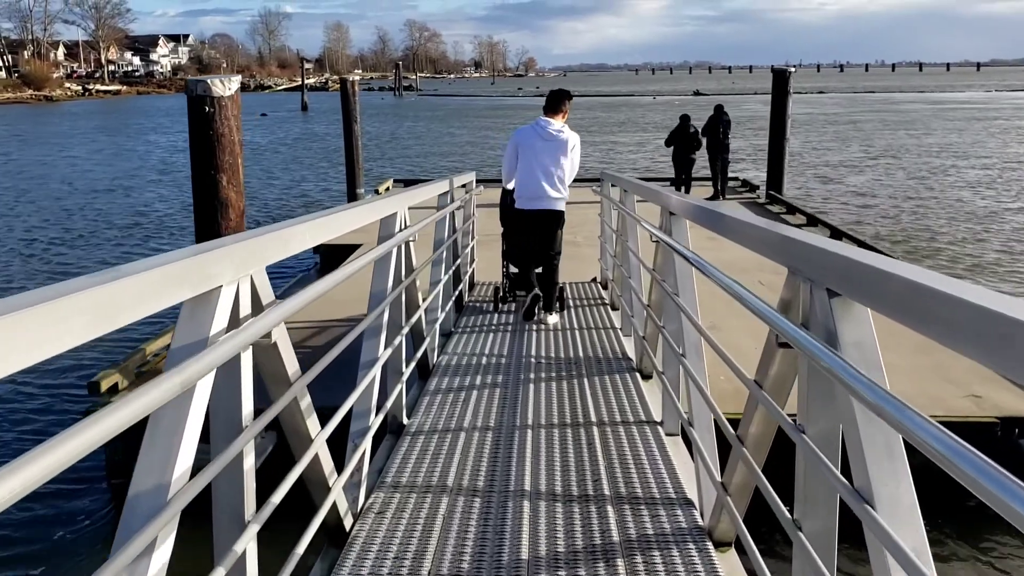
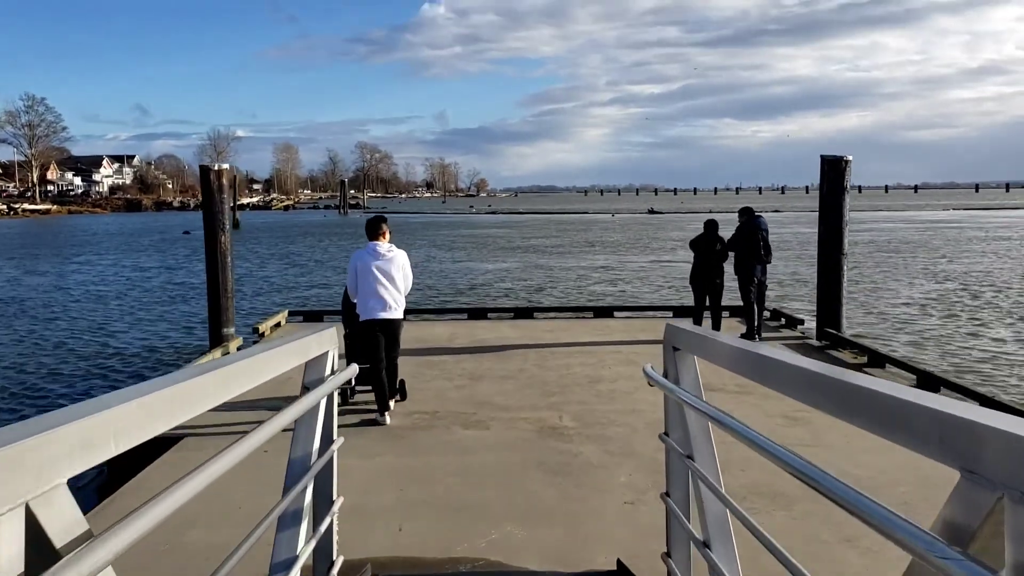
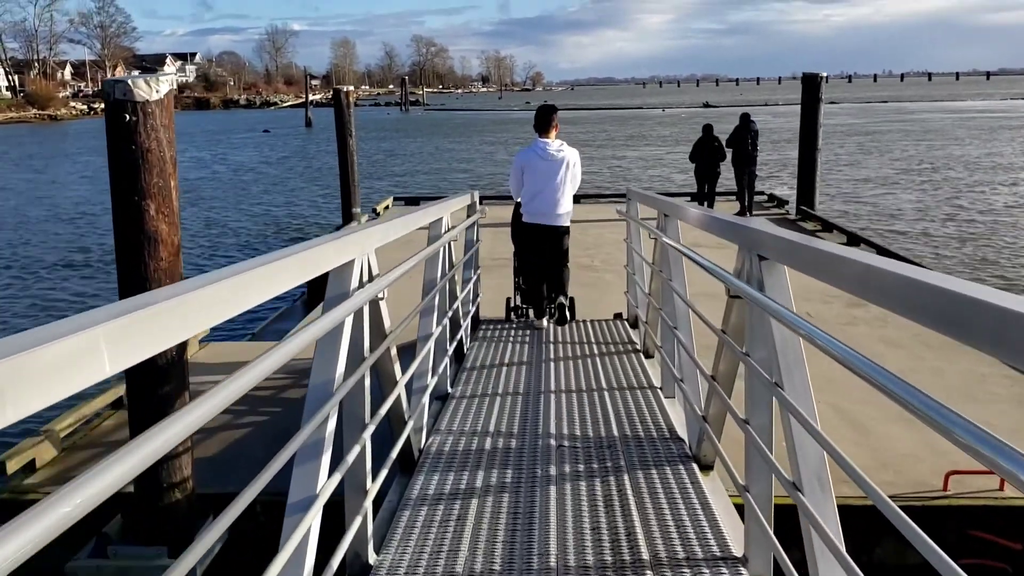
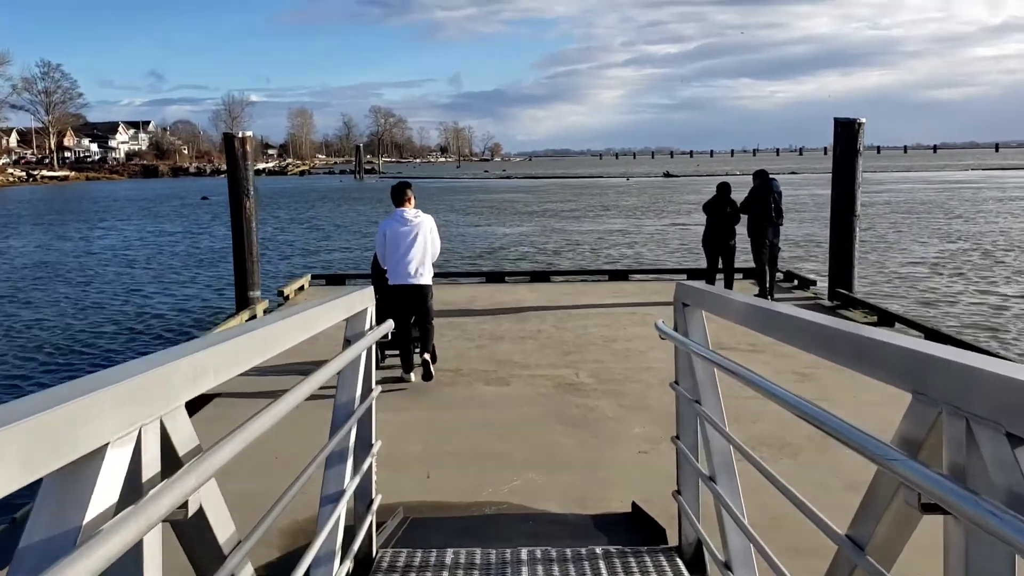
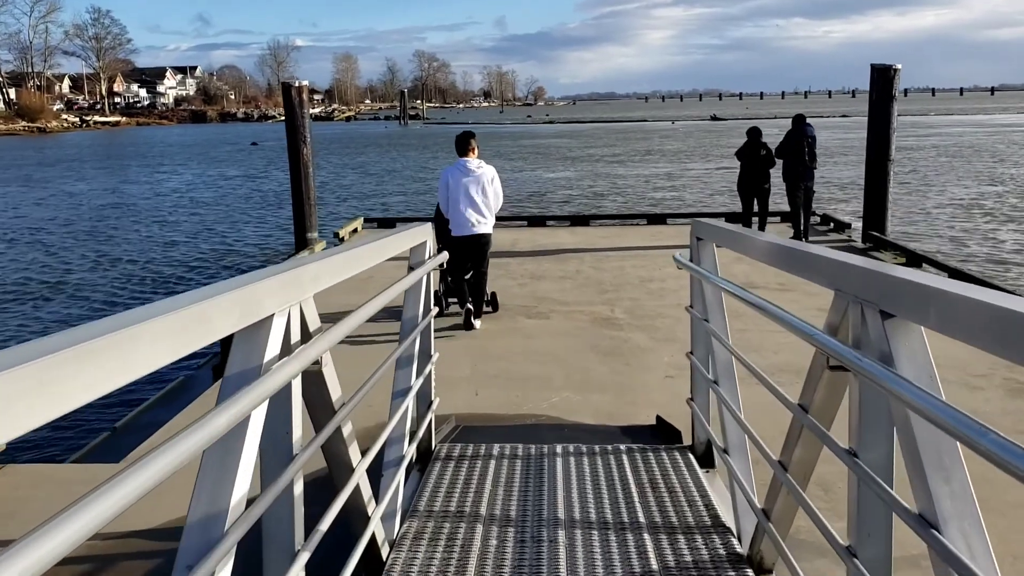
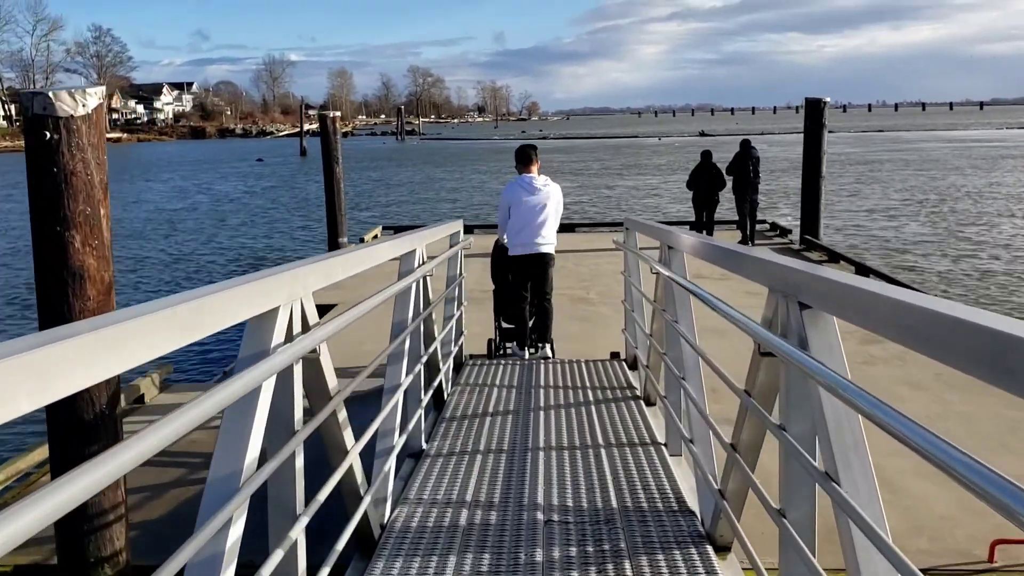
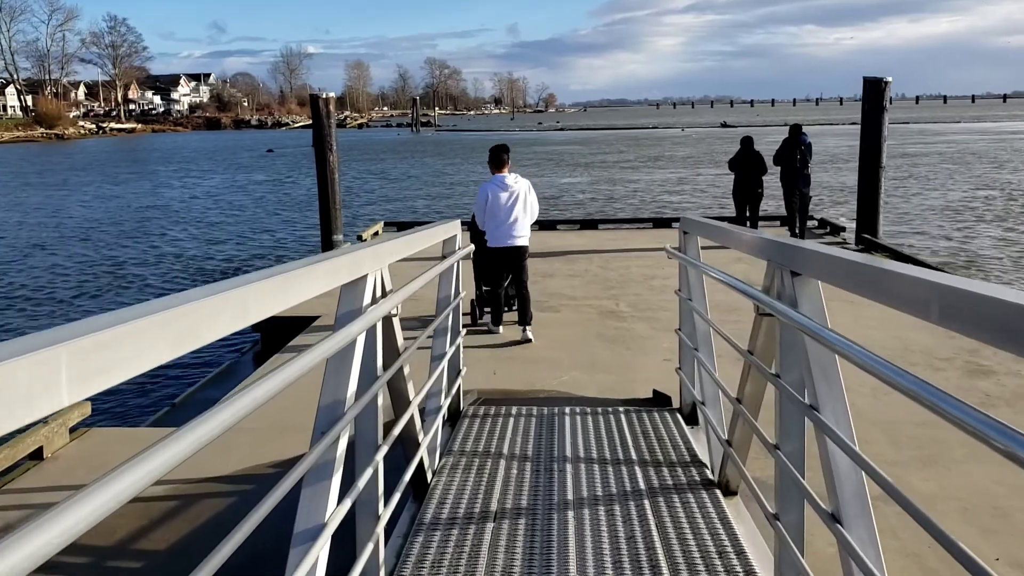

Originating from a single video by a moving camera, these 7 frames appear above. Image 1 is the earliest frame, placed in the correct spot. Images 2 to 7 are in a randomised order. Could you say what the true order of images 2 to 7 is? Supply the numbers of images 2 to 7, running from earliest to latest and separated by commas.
3, 6, 7, 5, 4, 2
